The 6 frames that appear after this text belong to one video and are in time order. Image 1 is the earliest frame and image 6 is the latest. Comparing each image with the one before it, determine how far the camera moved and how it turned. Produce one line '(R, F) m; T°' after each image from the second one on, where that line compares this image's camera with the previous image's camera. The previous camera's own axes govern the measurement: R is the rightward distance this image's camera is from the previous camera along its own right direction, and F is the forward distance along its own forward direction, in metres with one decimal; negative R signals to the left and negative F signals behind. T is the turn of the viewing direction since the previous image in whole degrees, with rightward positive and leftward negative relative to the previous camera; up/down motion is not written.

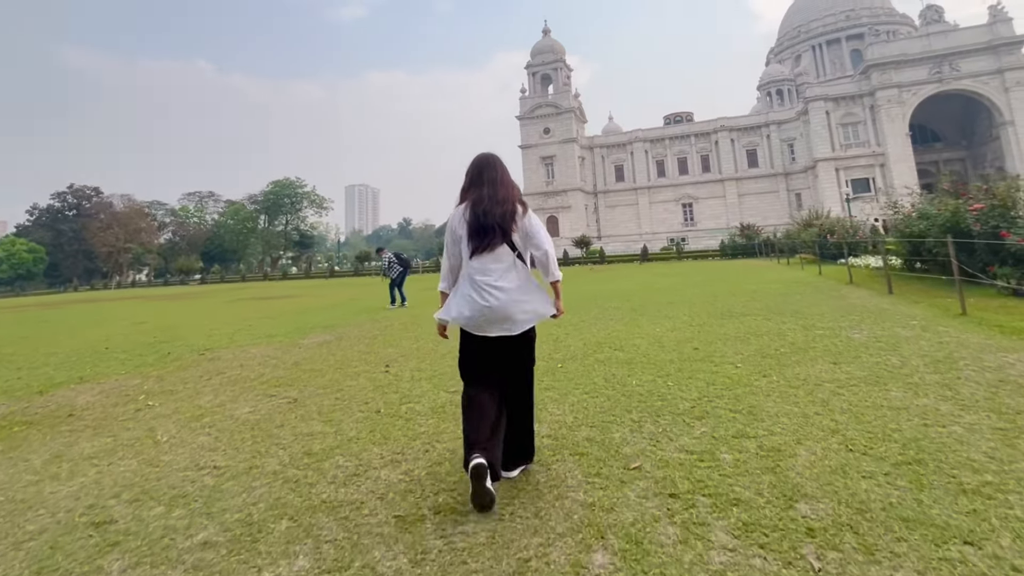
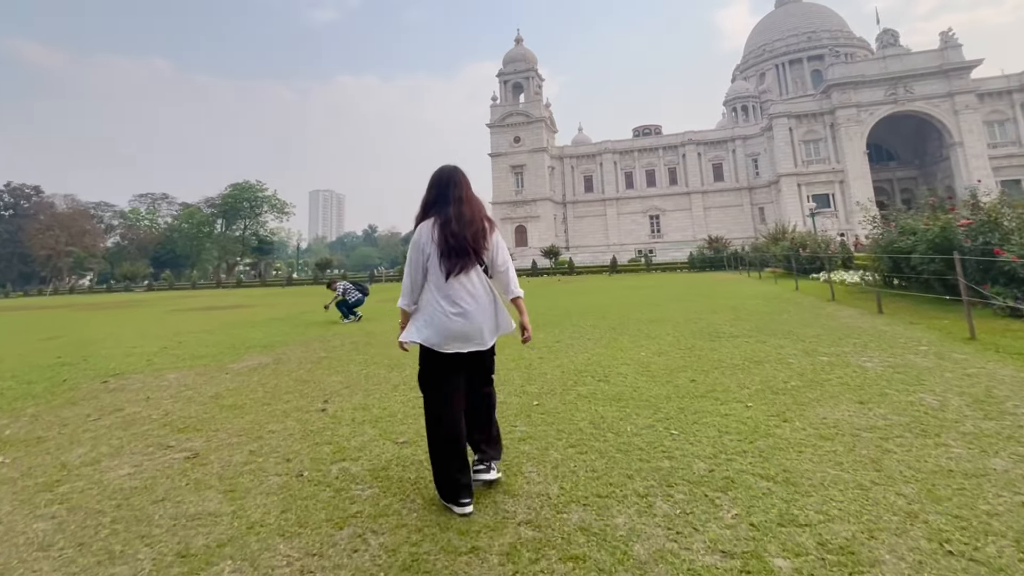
(0.0, +0.7) m; +3°
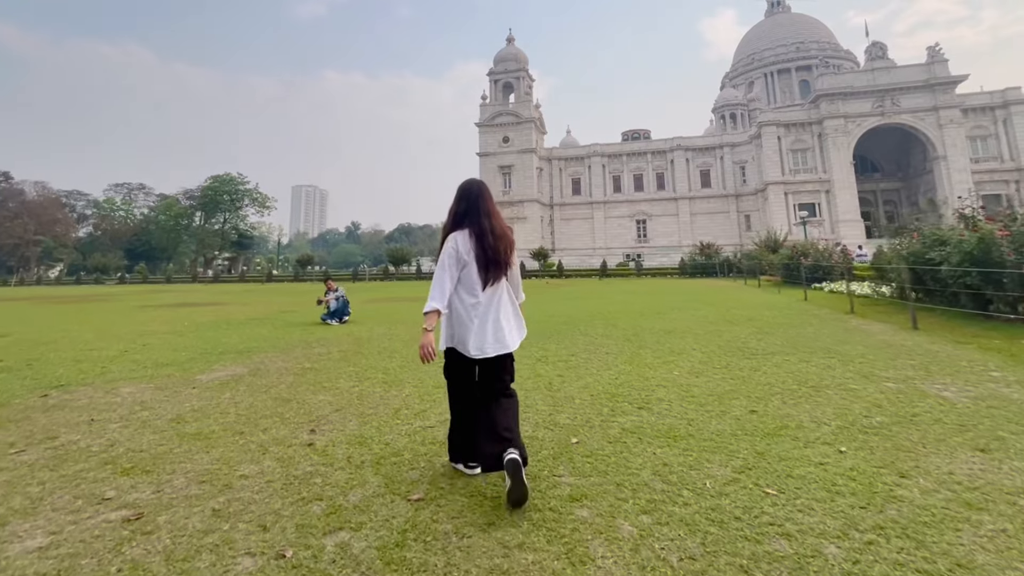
(-0.3, +0.6) m; +2°
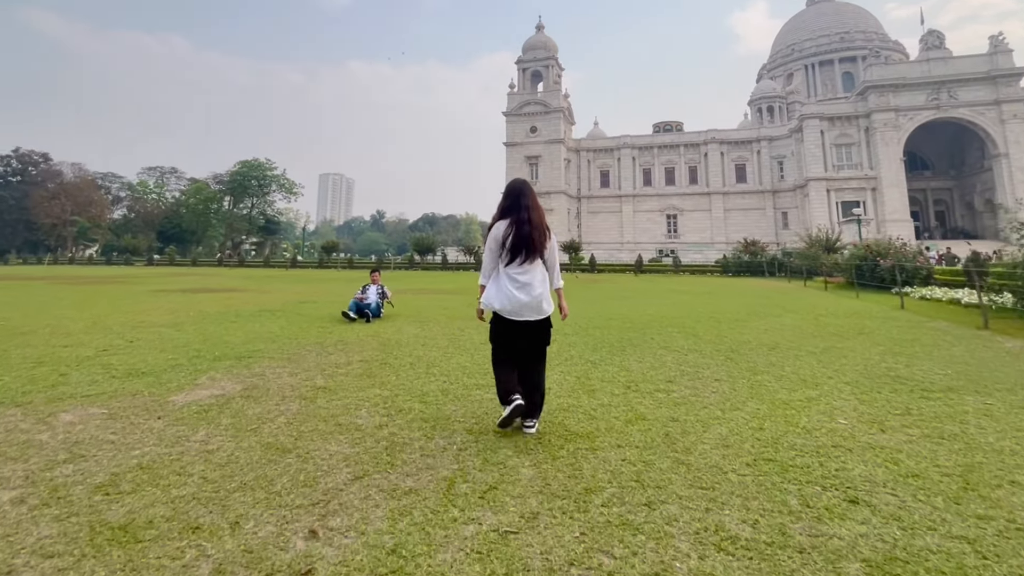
(-0.4, +1.3) m; -2°
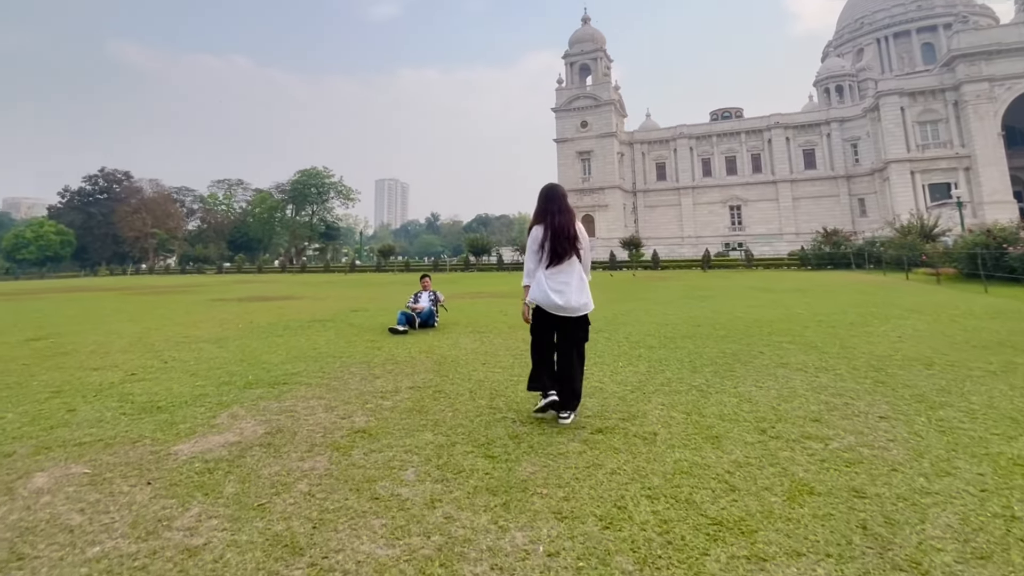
(-0.2, +0.9) m; -6°
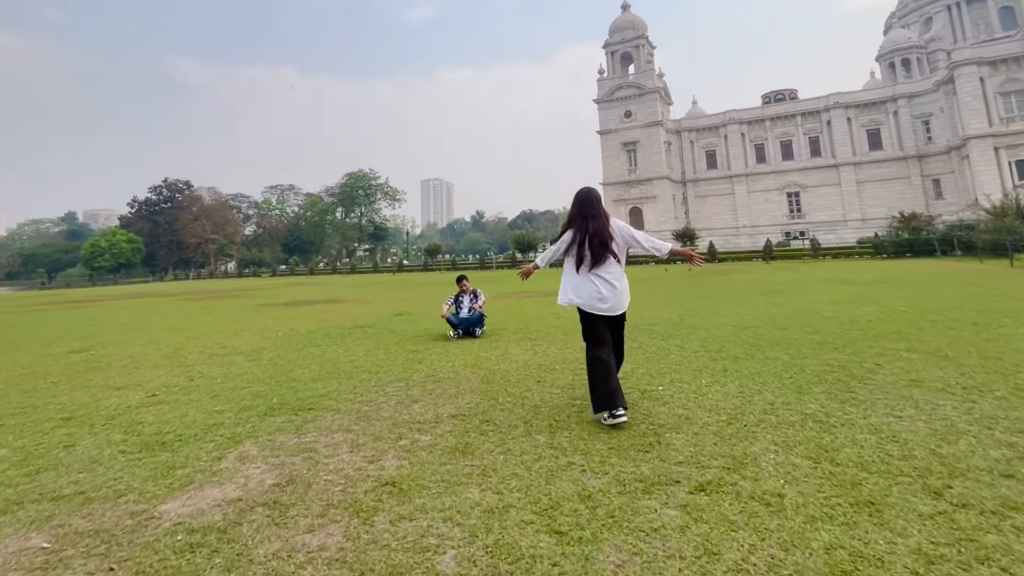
(-0.1, +0.7) m; -5°
